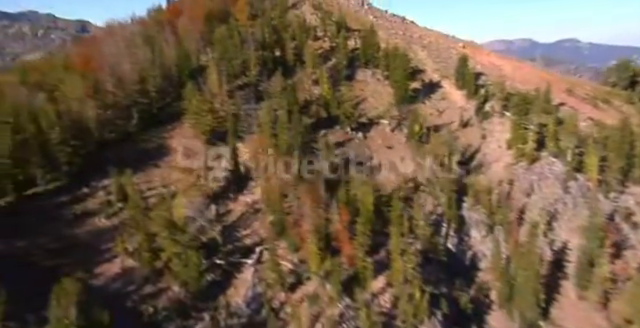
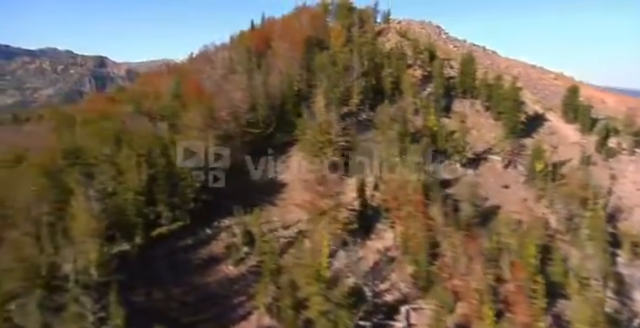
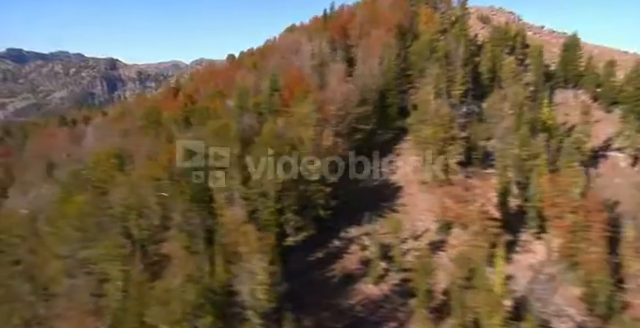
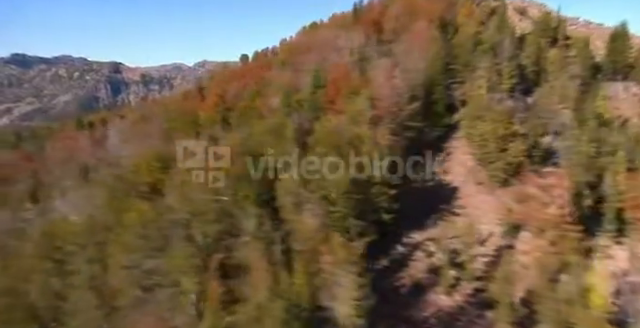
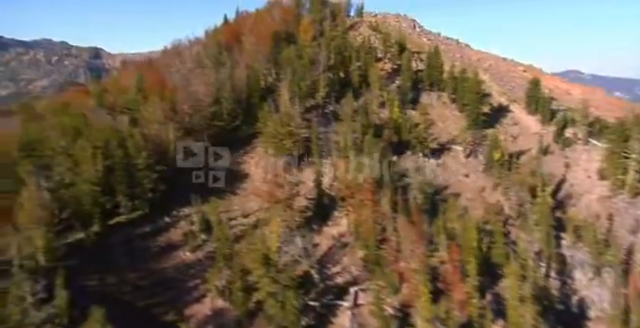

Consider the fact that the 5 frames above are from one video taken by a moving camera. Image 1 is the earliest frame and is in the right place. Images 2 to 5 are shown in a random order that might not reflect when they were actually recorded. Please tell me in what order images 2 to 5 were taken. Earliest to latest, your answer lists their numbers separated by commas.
5, 2, 3, 4
